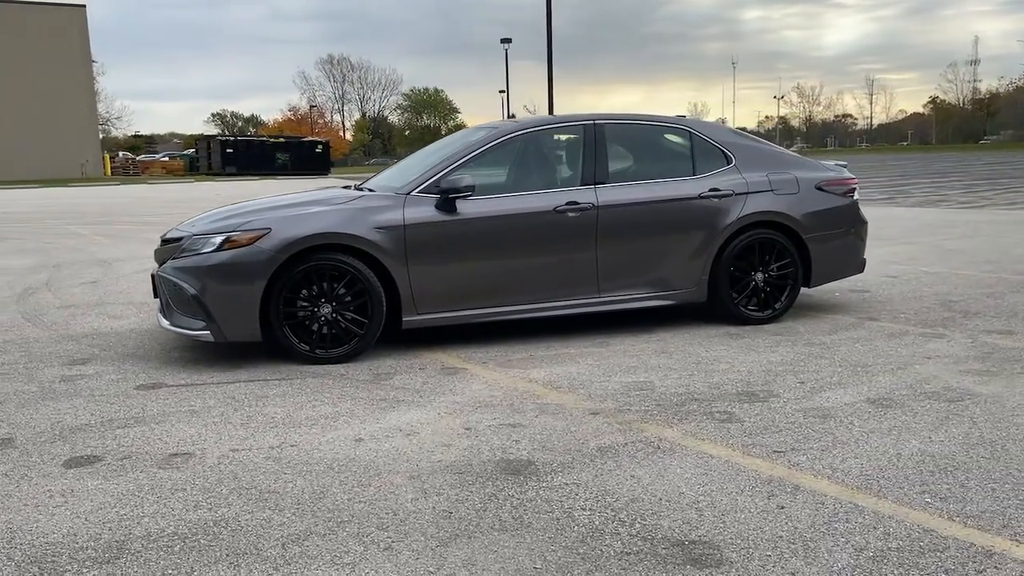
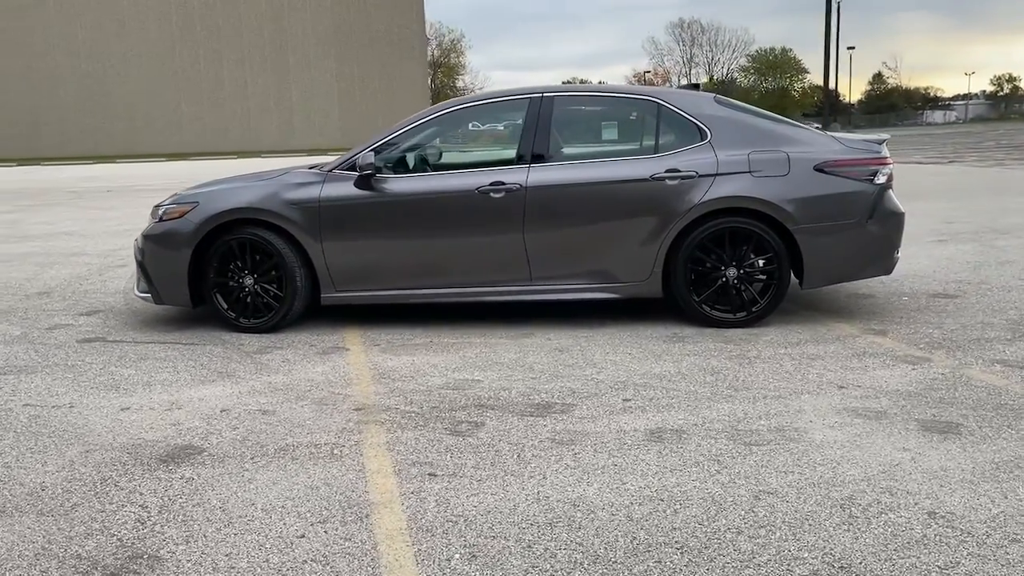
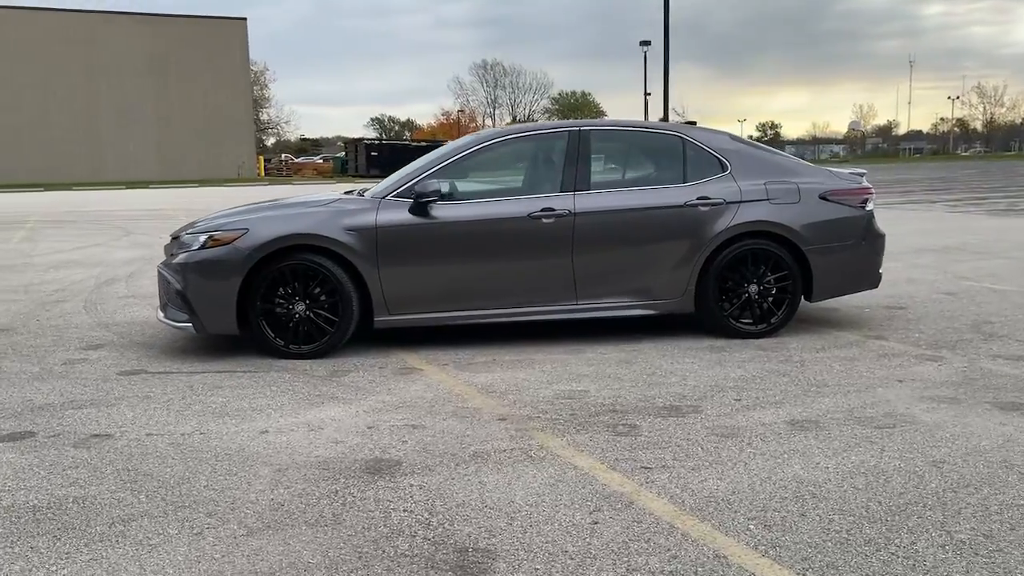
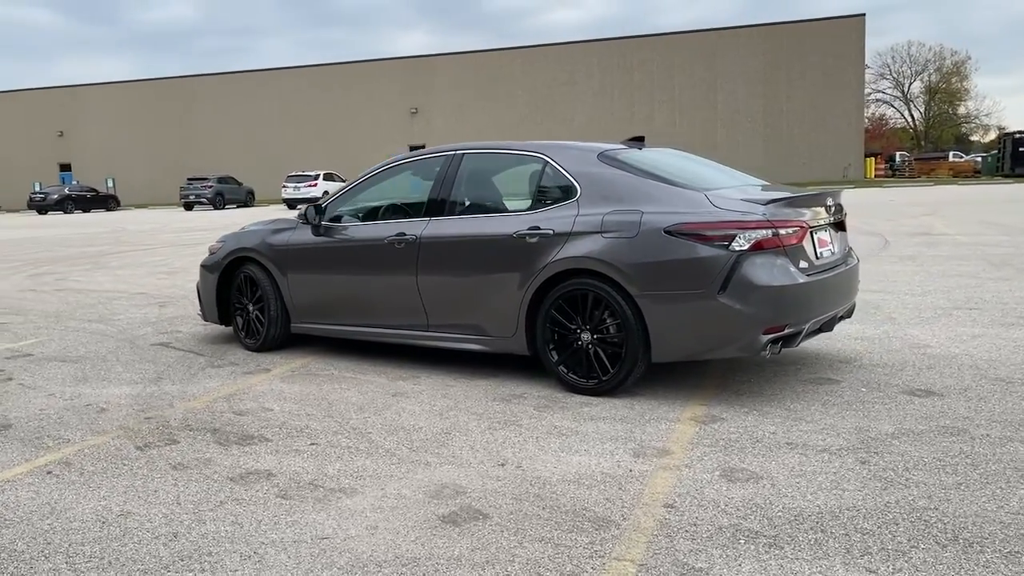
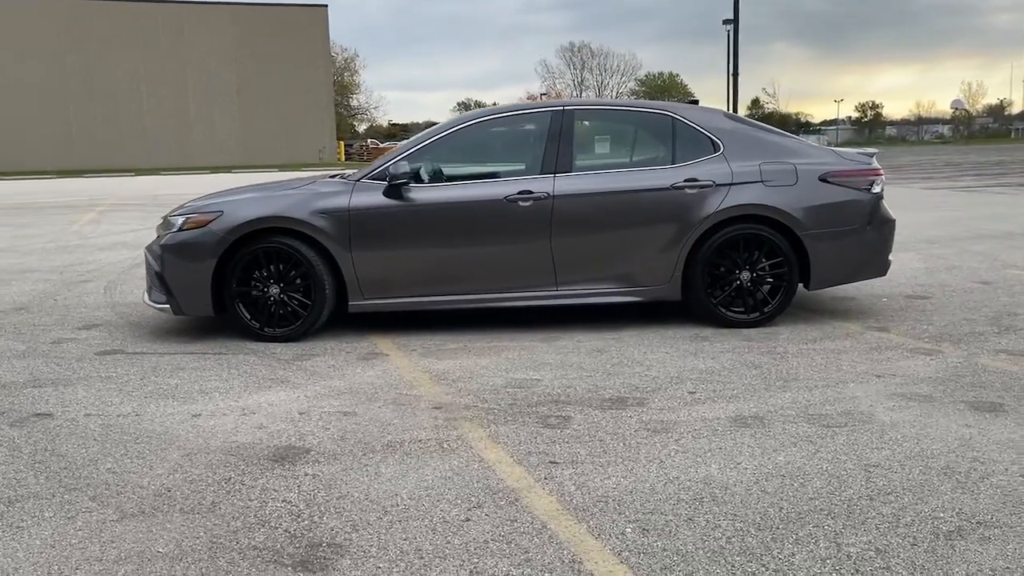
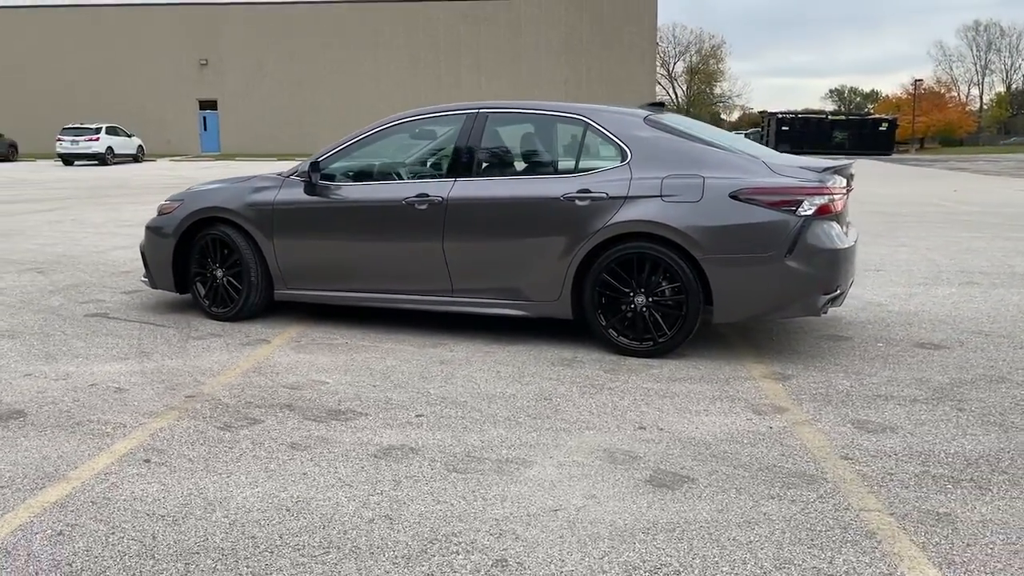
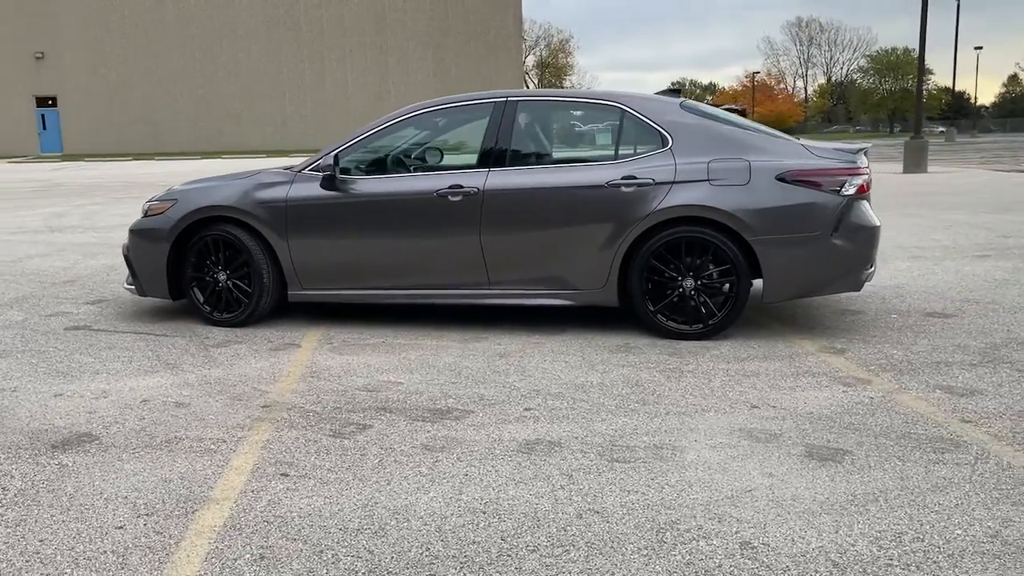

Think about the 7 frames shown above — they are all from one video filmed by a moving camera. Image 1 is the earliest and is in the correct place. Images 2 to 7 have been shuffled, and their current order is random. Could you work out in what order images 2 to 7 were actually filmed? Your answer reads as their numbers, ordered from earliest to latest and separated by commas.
3, 5, 2, 7, 6, 4
